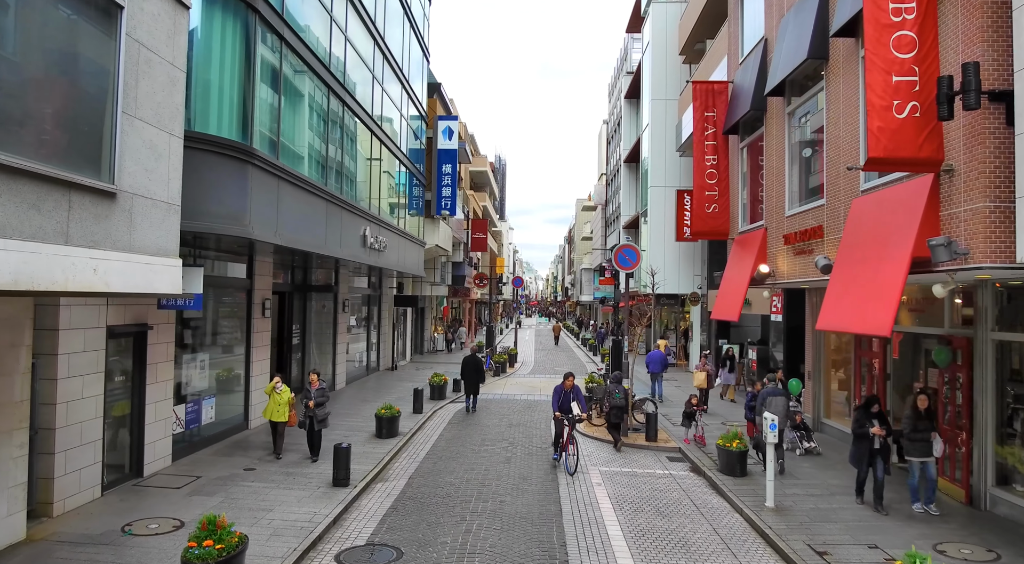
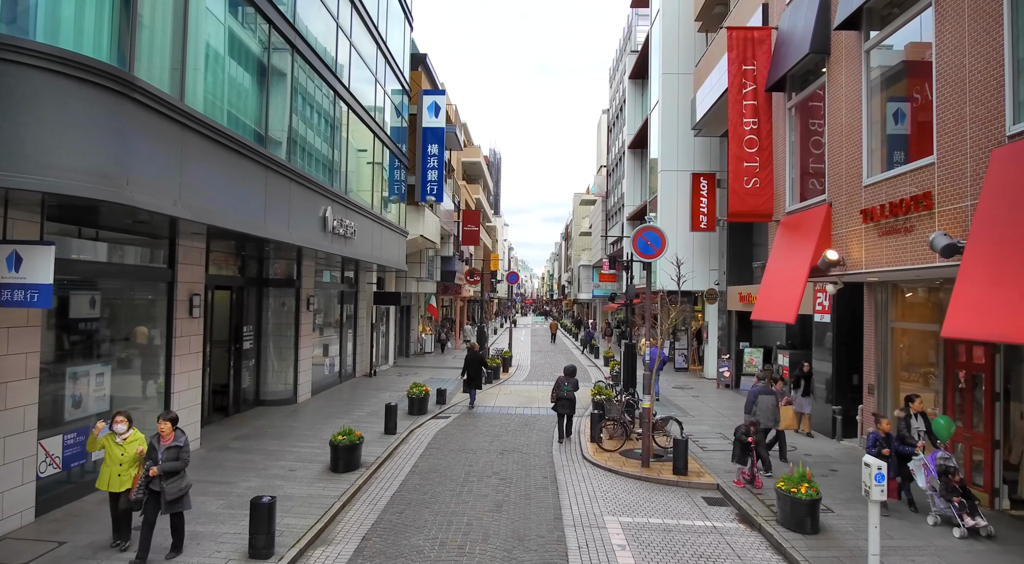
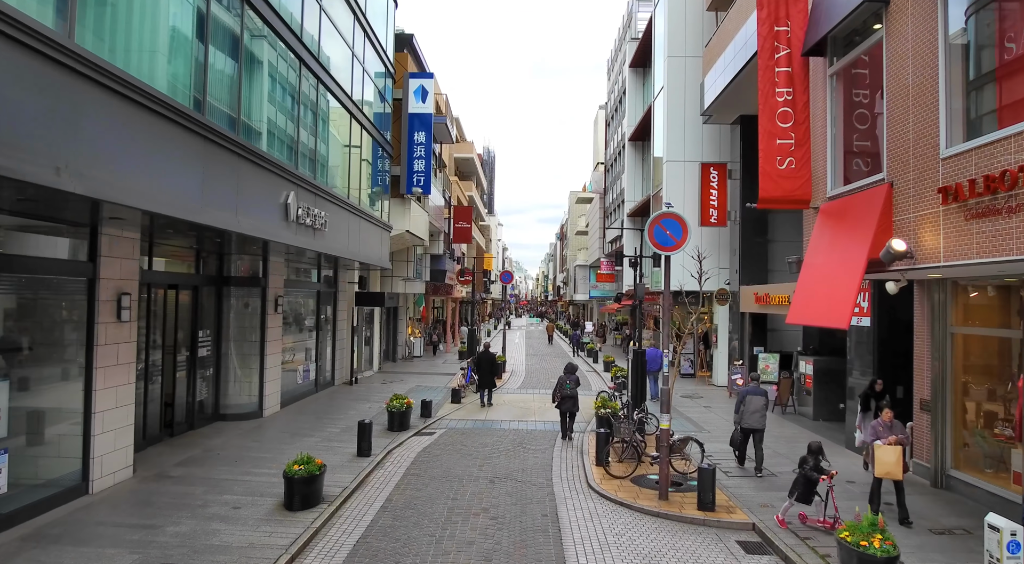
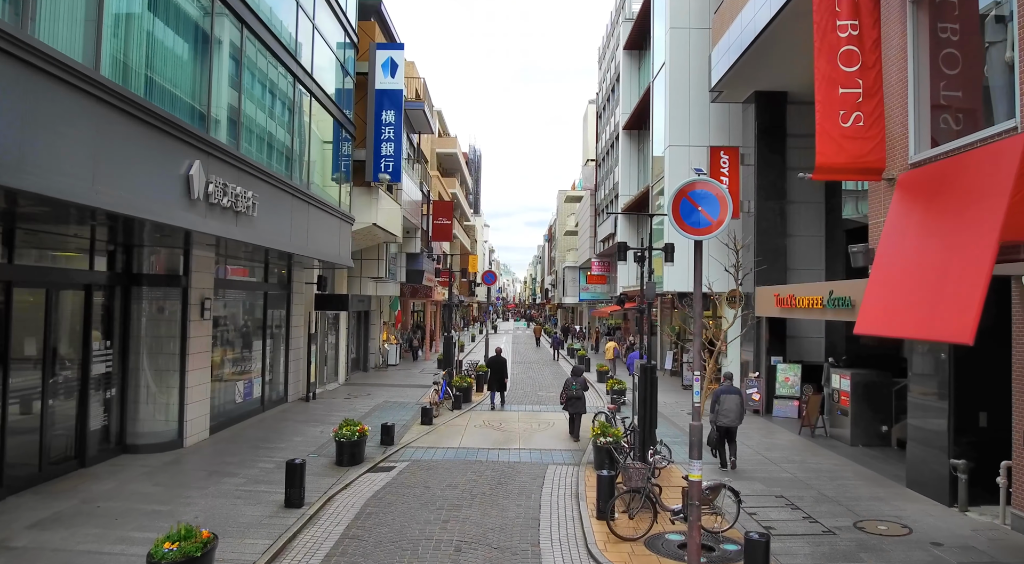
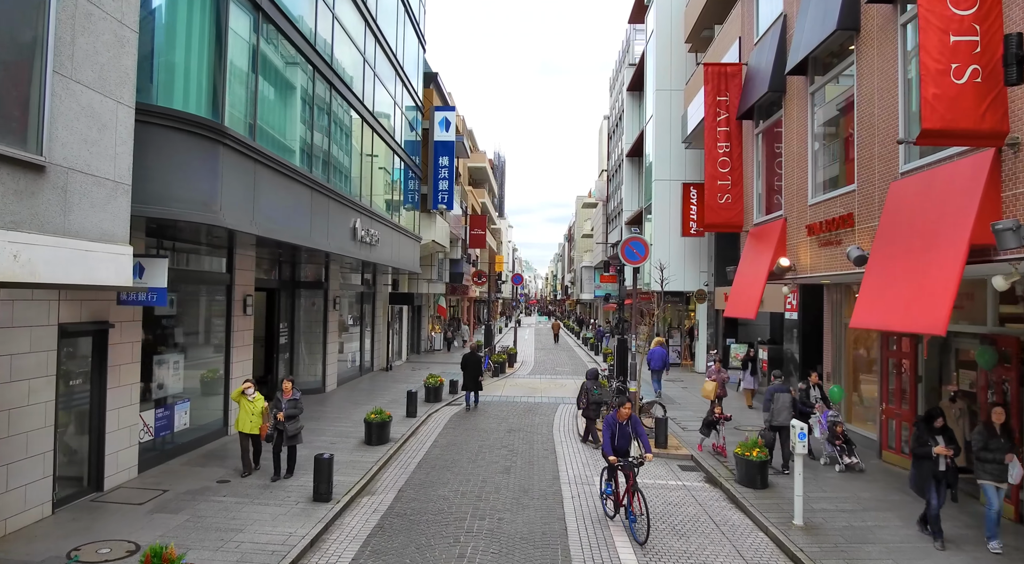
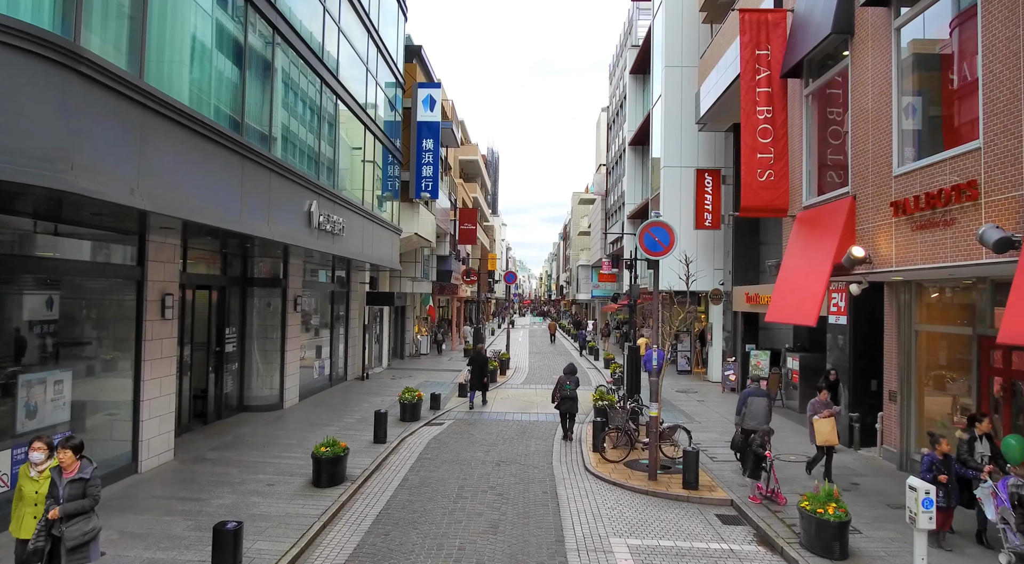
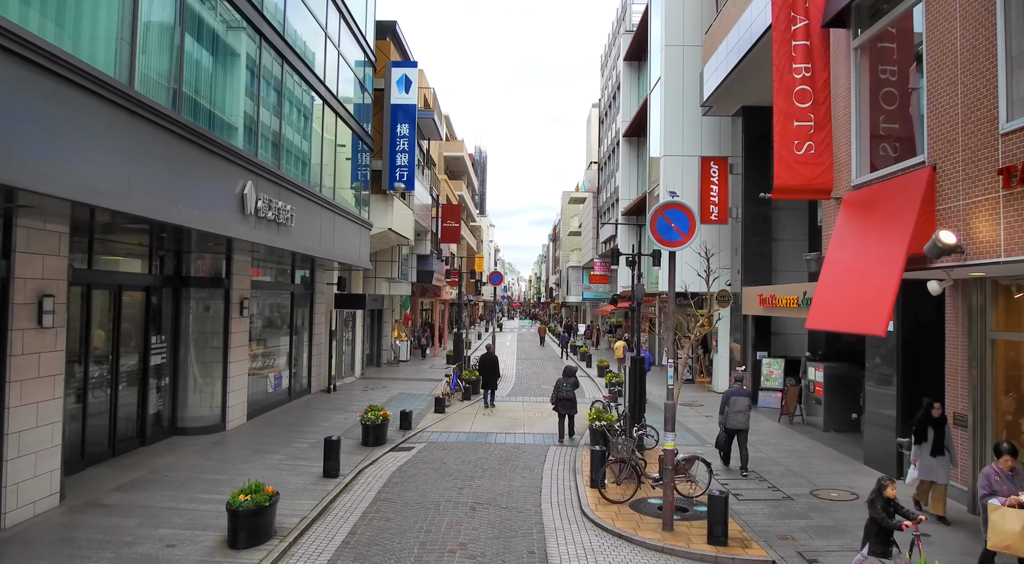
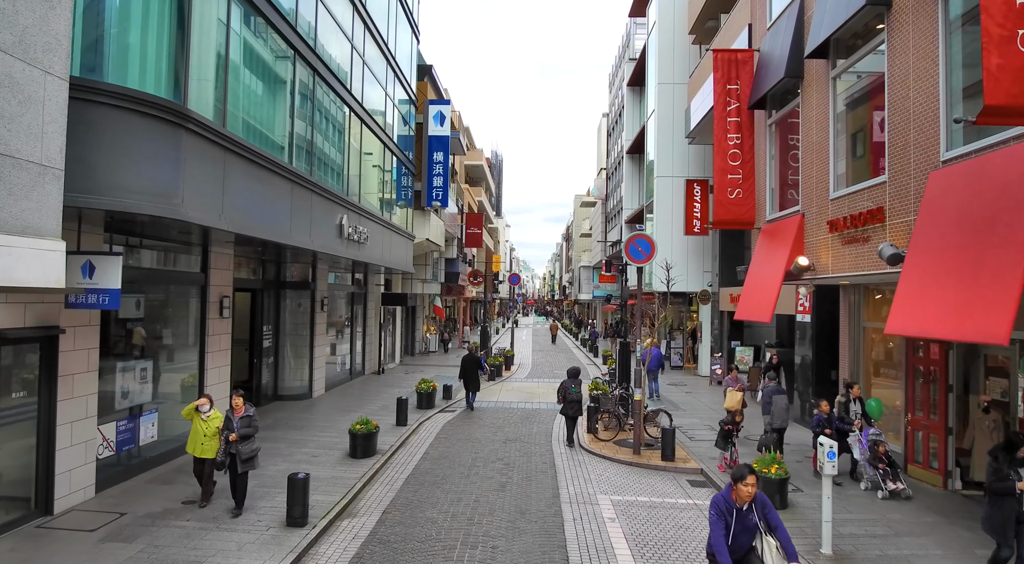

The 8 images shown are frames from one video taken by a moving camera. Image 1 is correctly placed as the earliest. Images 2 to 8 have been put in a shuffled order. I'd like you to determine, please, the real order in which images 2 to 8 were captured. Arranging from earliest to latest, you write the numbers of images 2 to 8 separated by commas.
5, 8, 2, 6, 3, 7, 4
